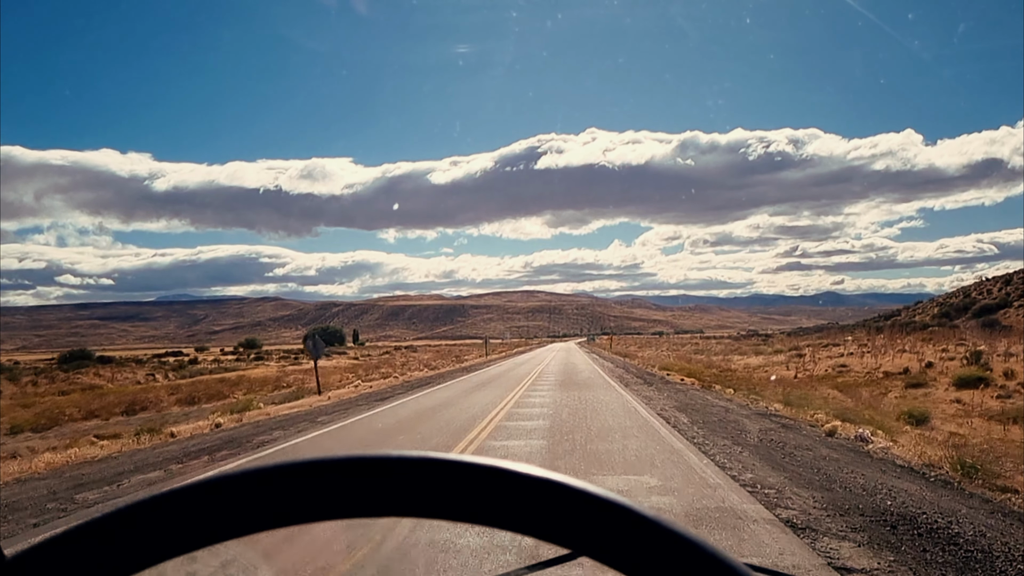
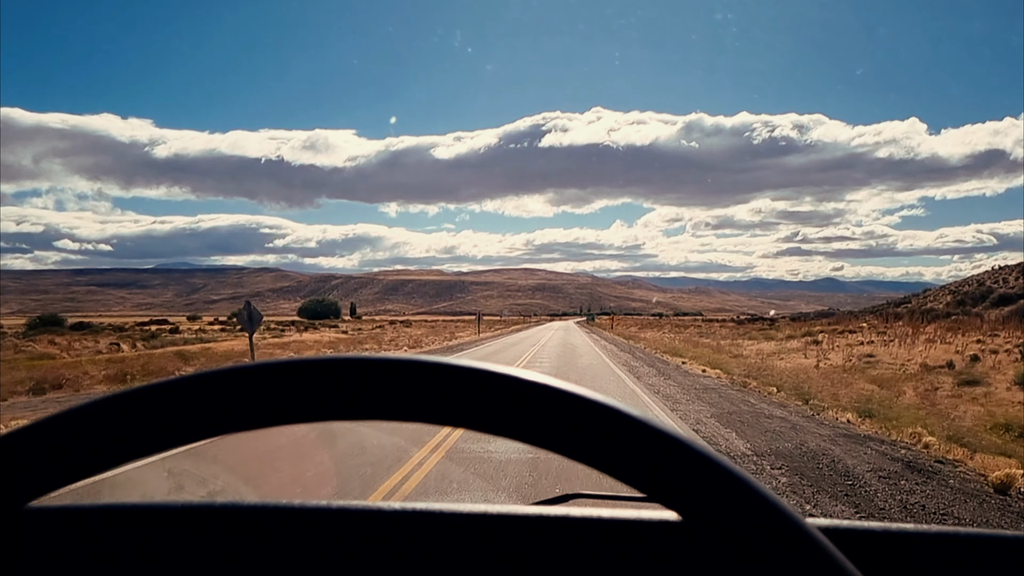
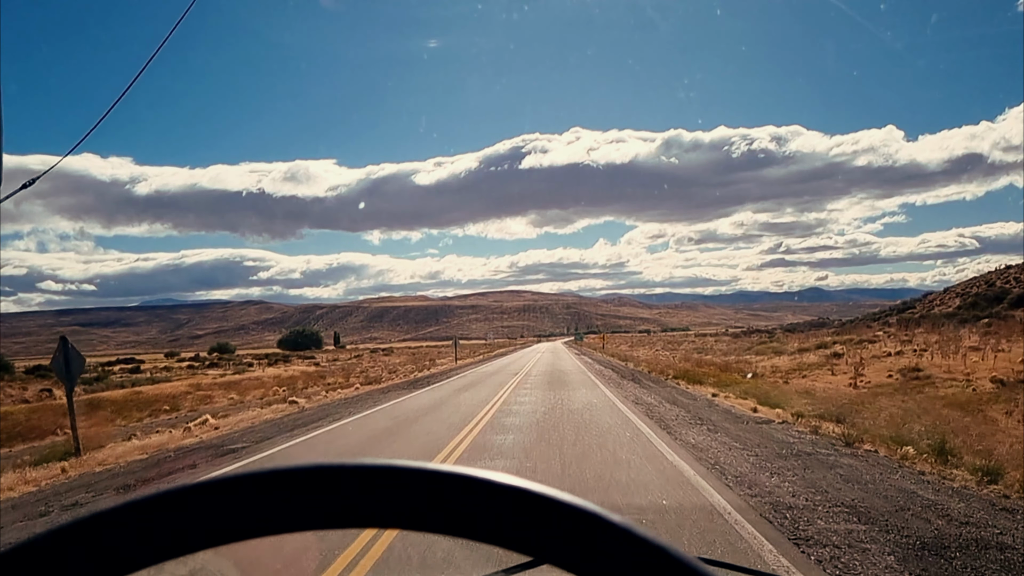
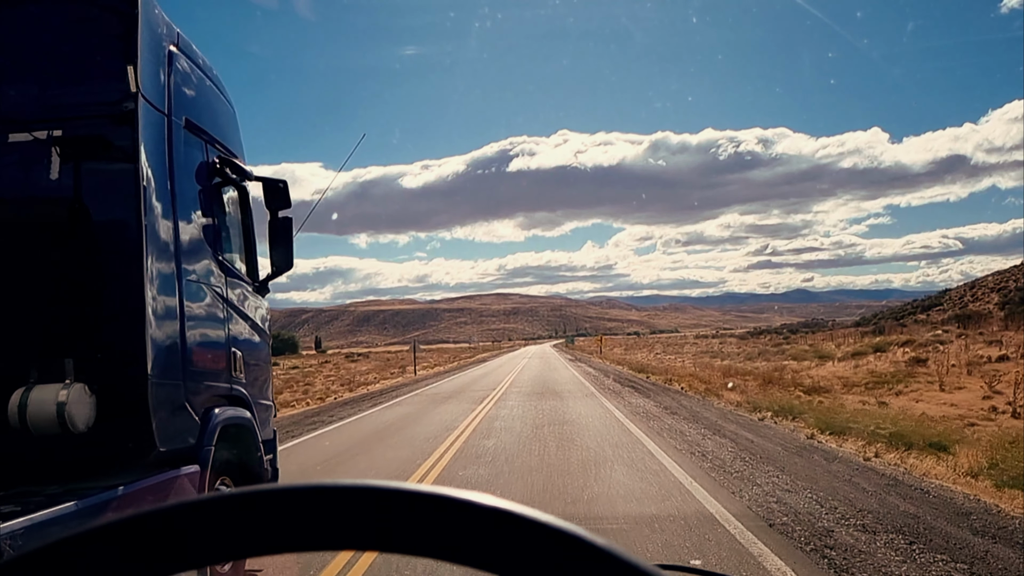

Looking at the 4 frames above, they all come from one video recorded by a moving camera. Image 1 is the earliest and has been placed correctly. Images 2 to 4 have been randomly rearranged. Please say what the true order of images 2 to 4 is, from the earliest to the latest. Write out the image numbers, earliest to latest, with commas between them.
2, 3, 4
